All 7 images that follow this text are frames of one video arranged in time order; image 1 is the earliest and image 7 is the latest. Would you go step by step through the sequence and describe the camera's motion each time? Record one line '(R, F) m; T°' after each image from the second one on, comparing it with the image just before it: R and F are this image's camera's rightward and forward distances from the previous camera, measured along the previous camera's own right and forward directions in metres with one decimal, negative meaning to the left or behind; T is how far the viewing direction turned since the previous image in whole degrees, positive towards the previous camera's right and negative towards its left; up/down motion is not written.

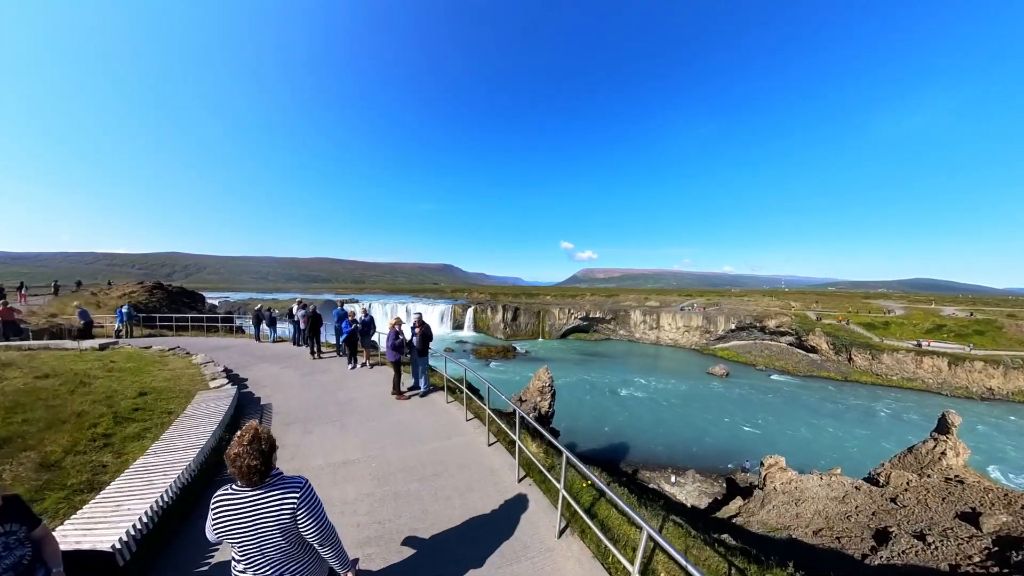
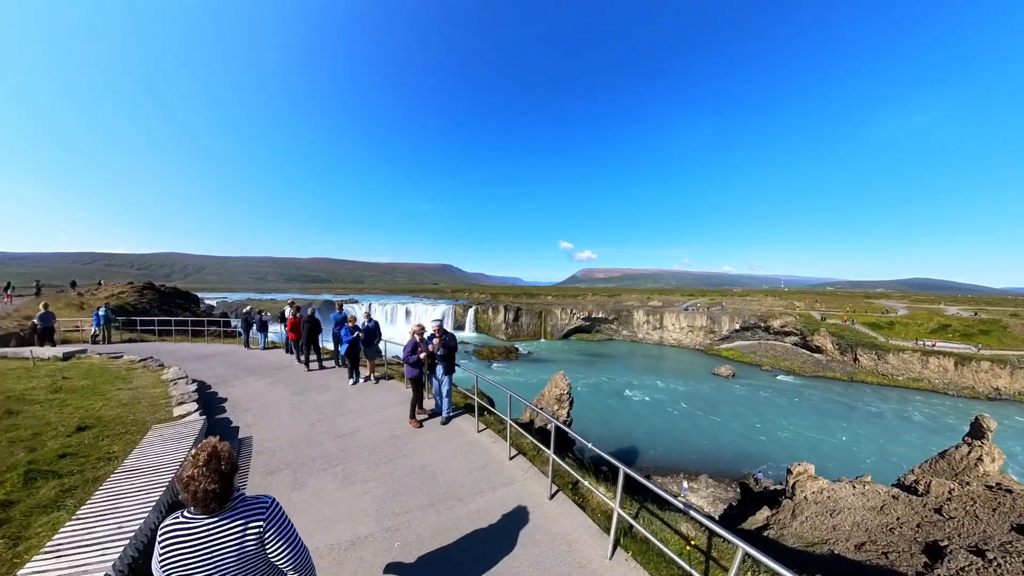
(-0.4, +0.7) m; 0°
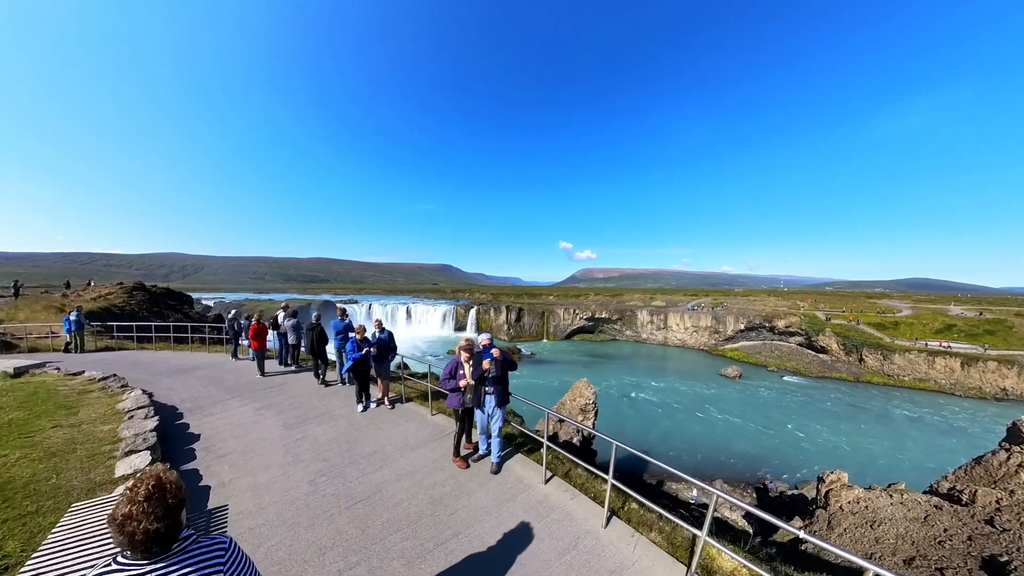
(-0.5, +0.8) m; 0°
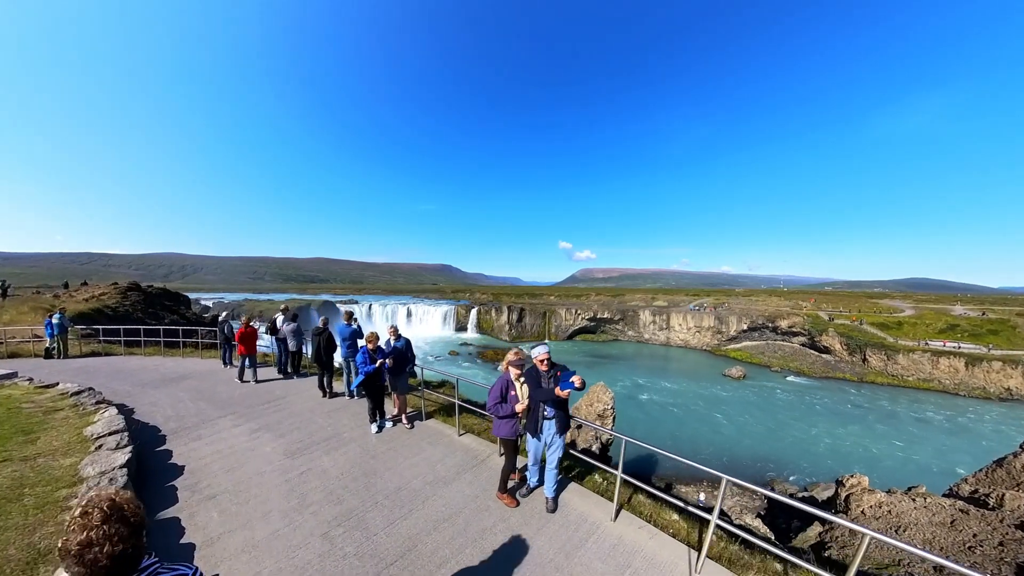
(-0.3, +0.4) m; 0°
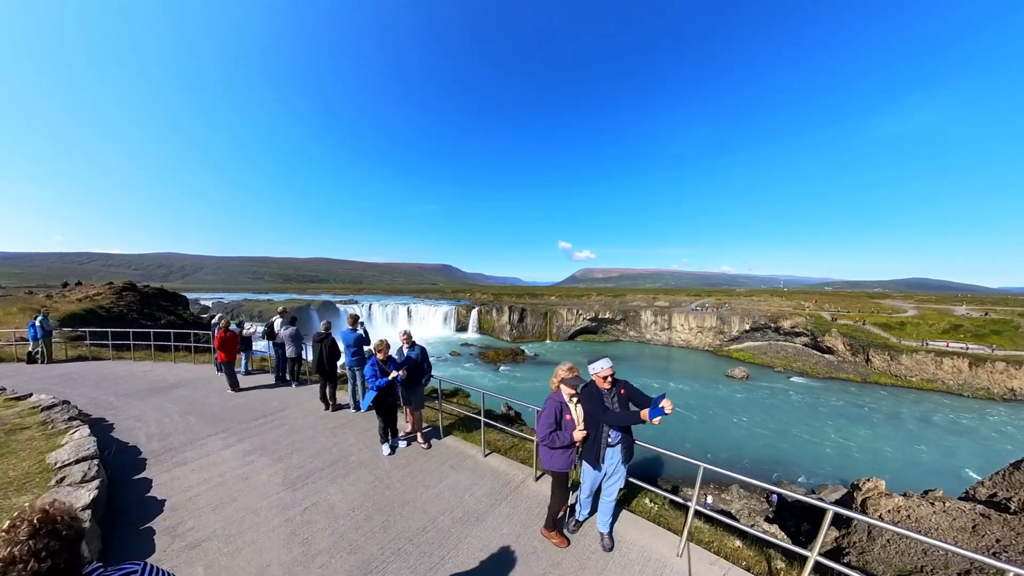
(-0.2, +0.3) m; 0°
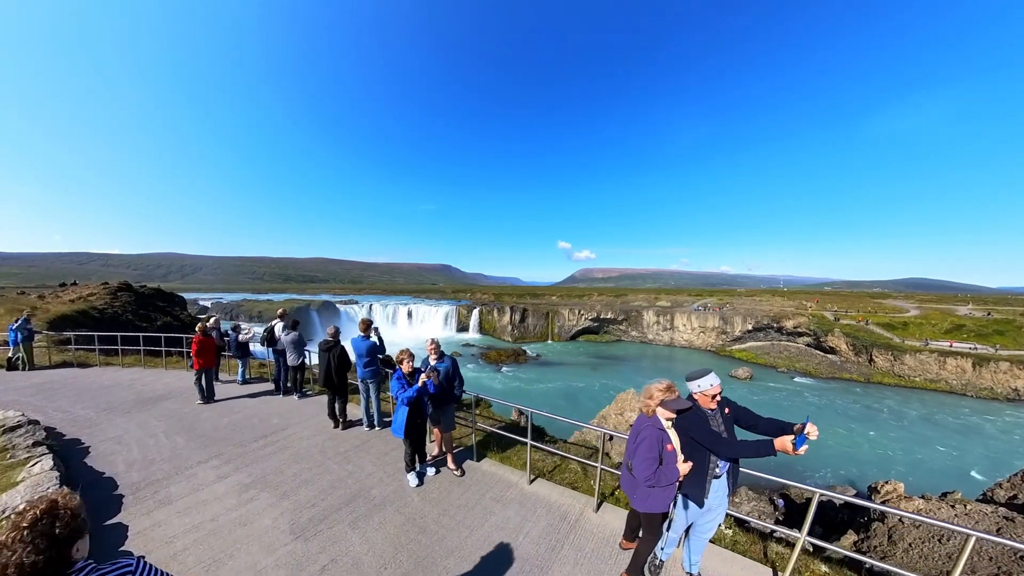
(-0.3, +0.4) m; 0°
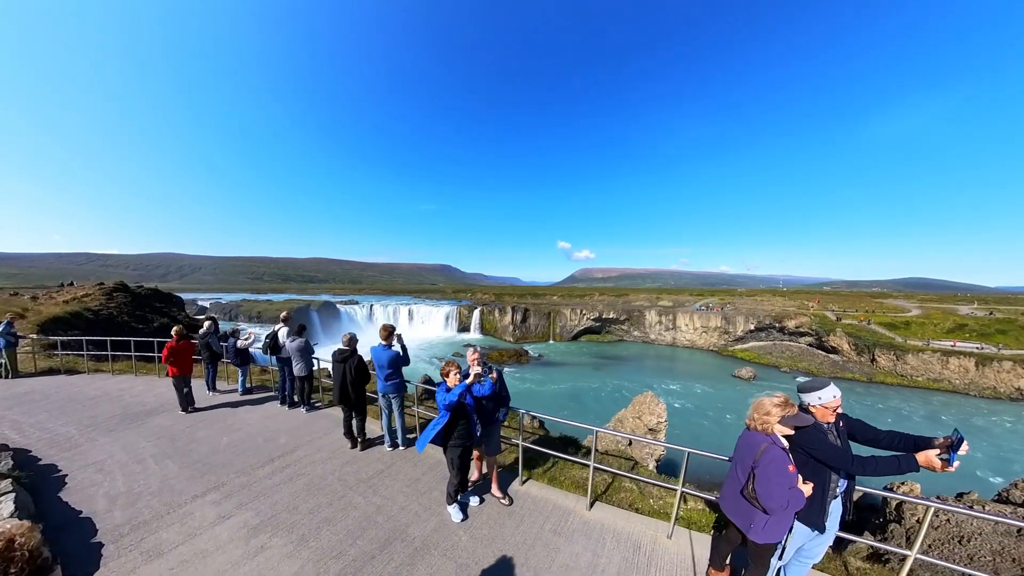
(-0.3, +0.3) m; 0°
